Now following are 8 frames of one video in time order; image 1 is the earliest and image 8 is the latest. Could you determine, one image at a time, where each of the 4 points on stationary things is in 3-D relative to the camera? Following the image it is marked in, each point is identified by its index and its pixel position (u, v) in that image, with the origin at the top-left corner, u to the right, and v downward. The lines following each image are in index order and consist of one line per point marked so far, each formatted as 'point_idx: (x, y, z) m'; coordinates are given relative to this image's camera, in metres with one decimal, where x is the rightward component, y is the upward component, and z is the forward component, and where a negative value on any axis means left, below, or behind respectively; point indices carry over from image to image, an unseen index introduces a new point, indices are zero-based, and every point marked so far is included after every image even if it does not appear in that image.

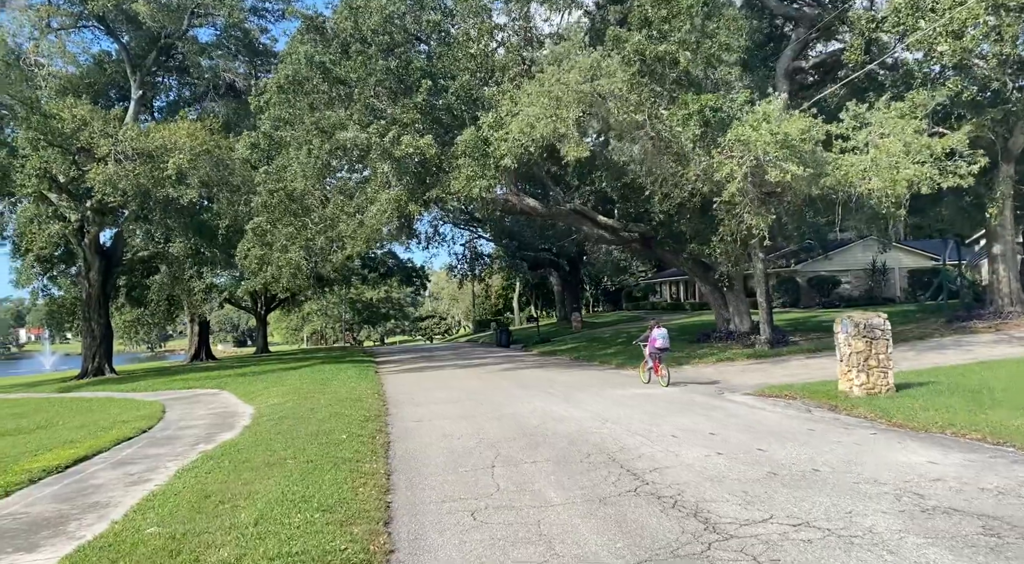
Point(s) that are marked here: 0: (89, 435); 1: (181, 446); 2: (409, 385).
0: (-7.7, -2.8, +13.5) m
1: (-5.2, -2.6, +11.5) m
2: (-2.7, -2.8, +19.6) m
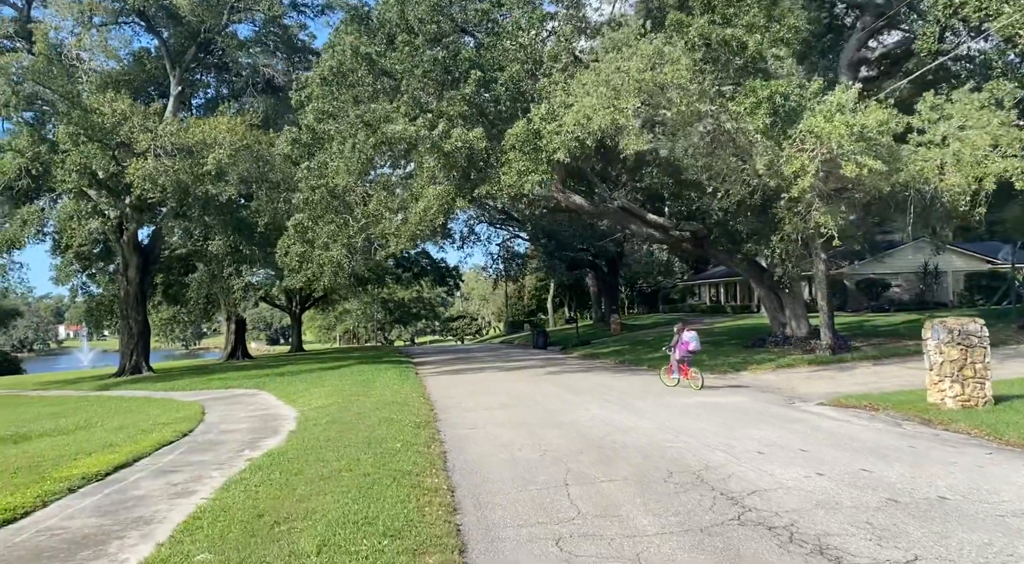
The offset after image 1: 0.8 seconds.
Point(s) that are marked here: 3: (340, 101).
0: (-6.7, -2.7, +12.9) m
1: (-4.2, -2.5, +10.8) m
2: (-1.4, -2.7, +18.9) m
3: (-4.5, +4.7, +19.2) m
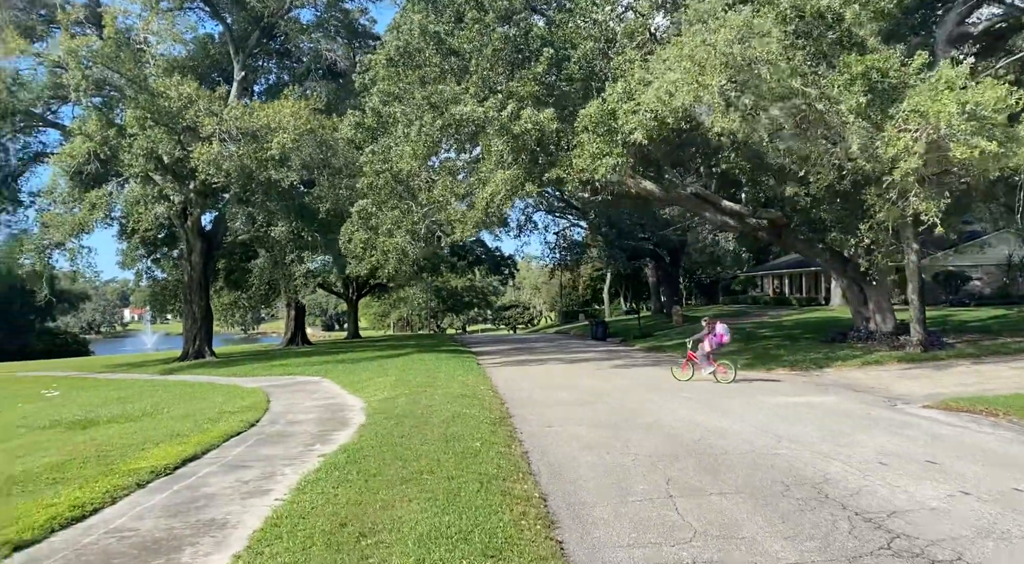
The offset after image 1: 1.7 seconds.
0: (-5.4, -2.5, +12.6) m
1: (-3.1, -2.3, +10.3) m
2: (+0.3, -2.5, +18.2) m
3: (-2.7, +5.0, +18.6) m
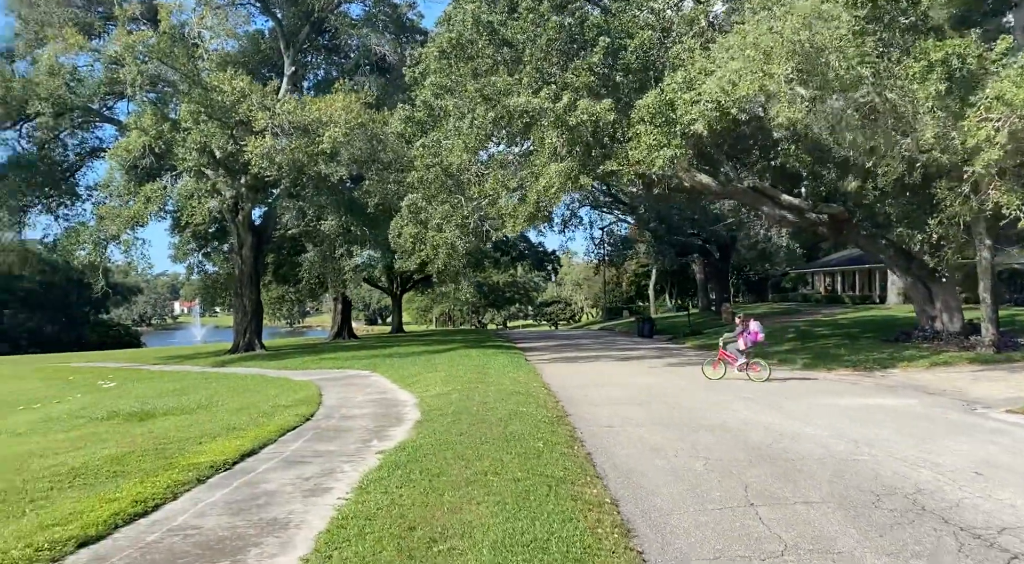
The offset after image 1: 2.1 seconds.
0: (-4.4, -2.4, +12.5) m
1: (-2.2, -2.2, +10.1) m
2: (+1.5, -2.3, +17.8) m
3: (-1.3, +5.2, +18.3) m
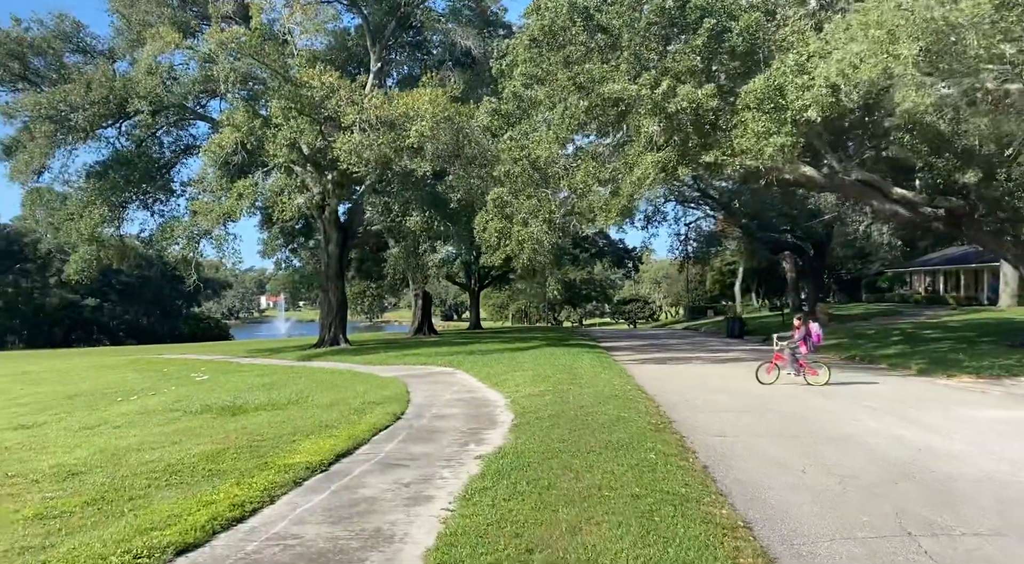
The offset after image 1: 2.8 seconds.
0: (-2.8, -2.3, +12.2) m
1: (-0.9, -2.2, +9.7) m
2: (+3.7, -2.3, +16.9) m
3: (+0.9, +5.3, +17.7) m
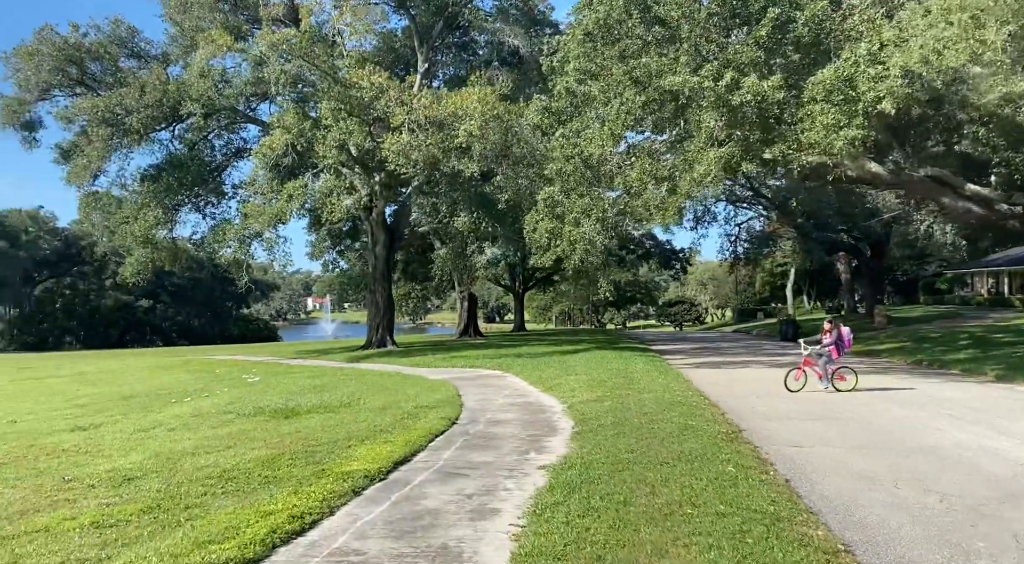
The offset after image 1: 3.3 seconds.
0: (-1.9, -2.3, +11.9) m
1: (-0.1, -2.2, +9.3) m
2: (+4.9, -2.3, +16.2) m
3: (+2.1, +5.2, +17.2) m
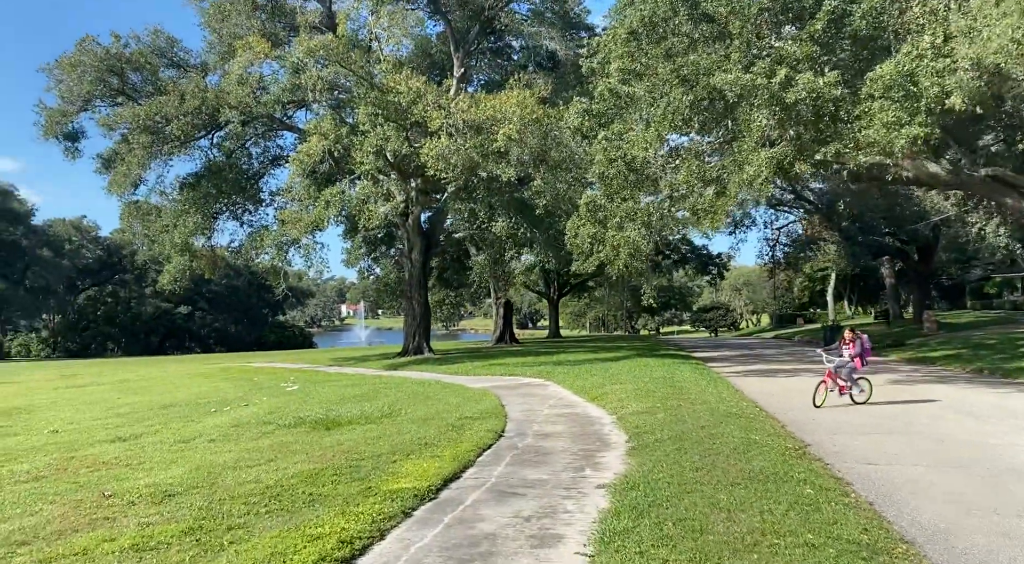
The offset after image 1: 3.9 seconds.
0: (-1.1, -2.4, +11.5) m
1: (+0.6, -2.3, +8.8) m
2: (+5.8, -2.4, +15.5) m
3: (+3.1, +5.1, +16.6) m
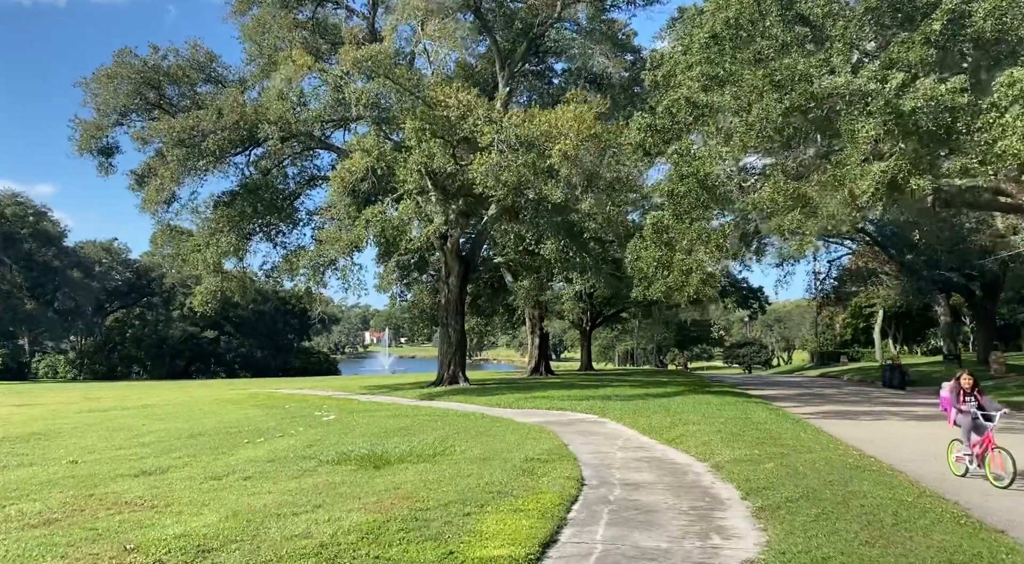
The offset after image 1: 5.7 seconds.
0: (0.0, -2.7, +9.9) m
1: (+1.6, -2.5, +7.1) m
2: (+7.1, -3.0, +13.7) m
3: (+4.5, +4.5, +15.2) m
